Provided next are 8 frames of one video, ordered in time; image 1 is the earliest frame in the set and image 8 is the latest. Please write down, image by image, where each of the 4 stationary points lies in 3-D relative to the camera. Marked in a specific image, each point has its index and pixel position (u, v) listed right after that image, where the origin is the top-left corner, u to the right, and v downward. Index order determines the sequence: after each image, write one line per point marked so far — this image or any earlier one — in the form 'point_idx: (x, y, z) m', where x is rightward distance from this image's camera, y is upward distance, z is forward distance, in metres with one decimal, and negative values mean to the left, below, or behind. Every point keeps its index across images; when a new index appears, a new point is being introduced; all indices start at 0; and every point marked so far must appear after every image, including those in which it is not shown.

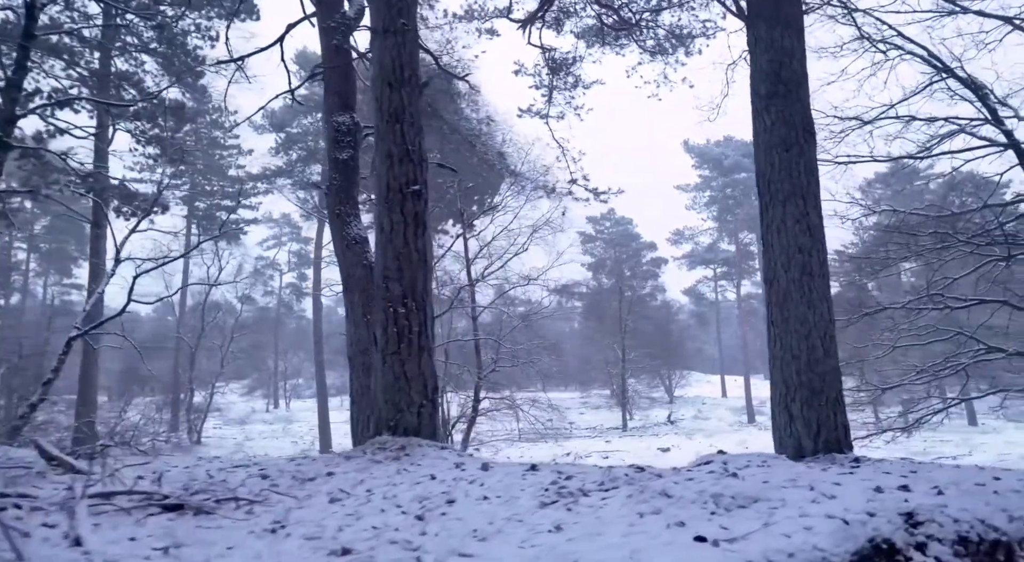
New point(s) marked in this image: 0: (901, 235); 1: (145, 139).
0: (+4.9, +0.6, +10.5) m
1: (-7.7, +3.0, +17.0) m
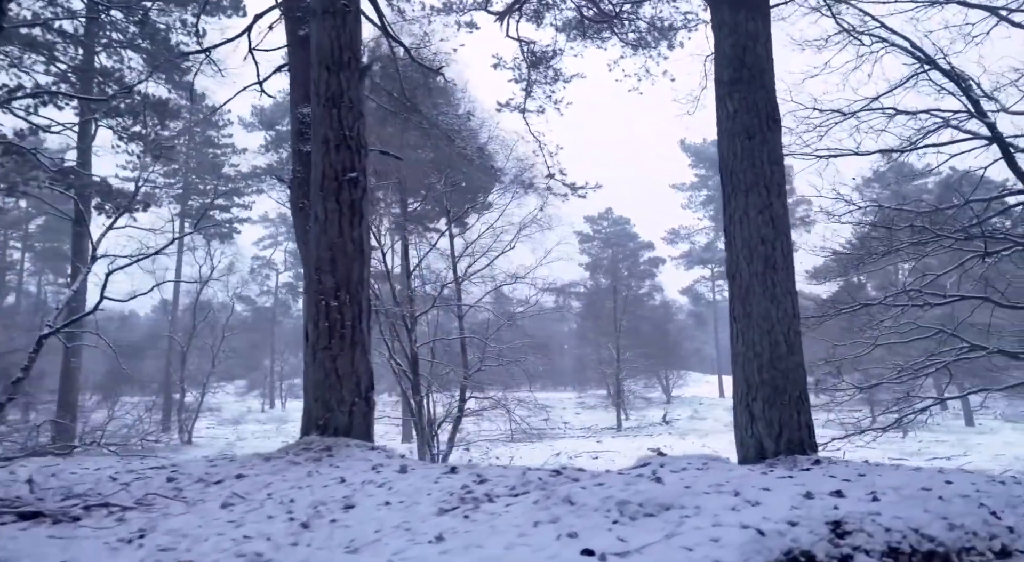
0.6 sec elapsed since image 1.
0: (+4.7, +0.7, +10.3) m
1: (-7.9, +3.0, +16.8) m
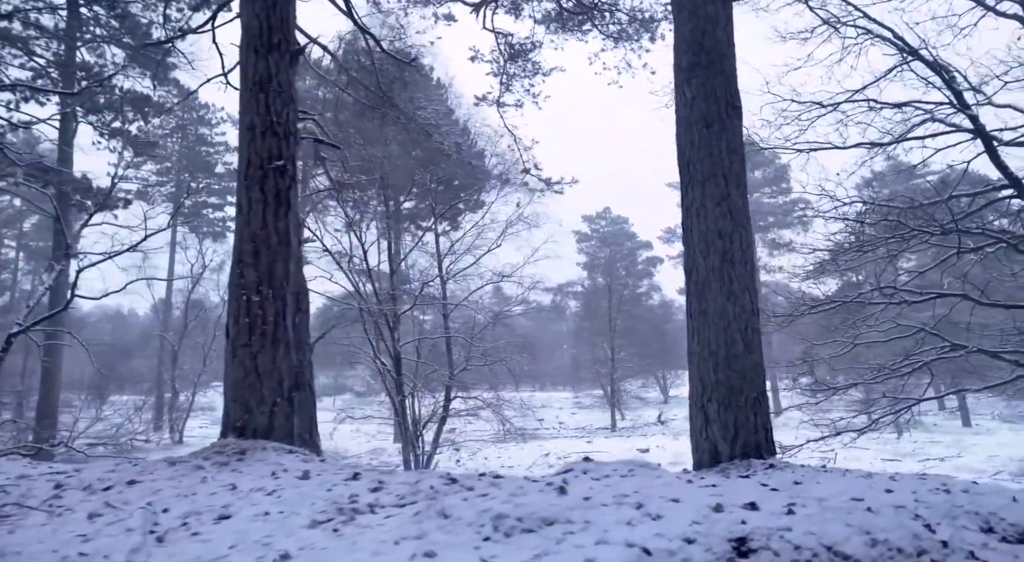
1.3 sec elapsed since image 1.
0: (+4.4, +0.7, +10.1) m
1: (-8.2, +3.0, +16.6) m
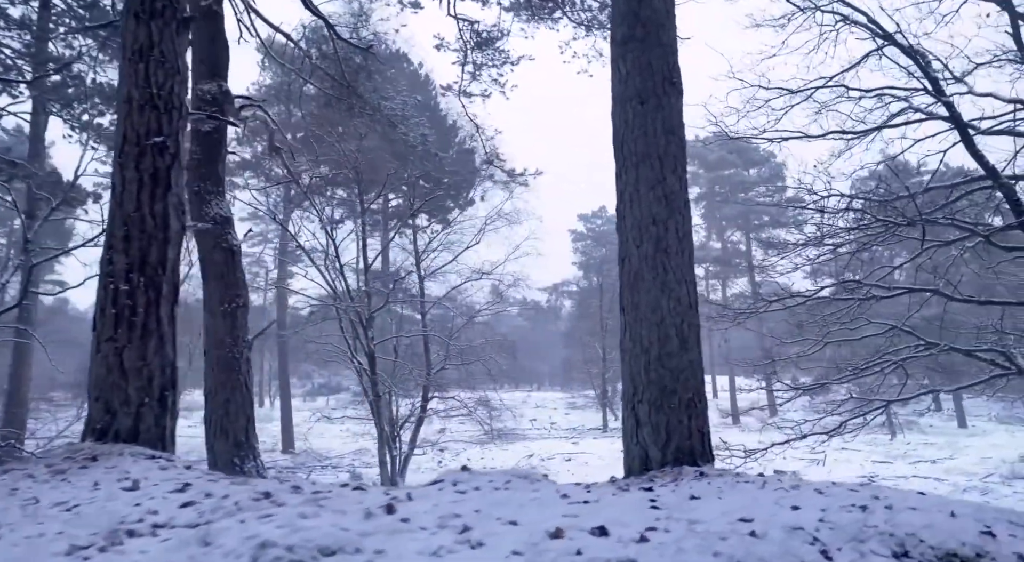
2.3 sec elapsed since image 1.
0: (+3.9, +0.7, +9.7) m
1: (-8.6, +3.1, +16.2) m
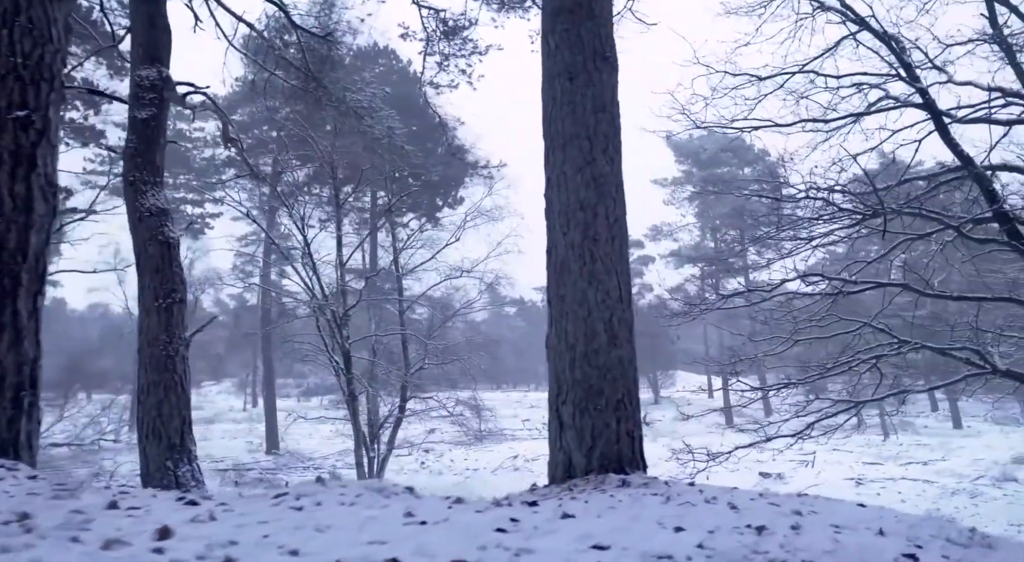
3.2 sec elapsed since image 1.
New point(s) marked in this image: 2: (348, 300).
0: (+3.6, +0.8, +9.4) m
1: (-9.0, +3.1, +15.9) m
2: (-3.0, -0.3, +15.3) m
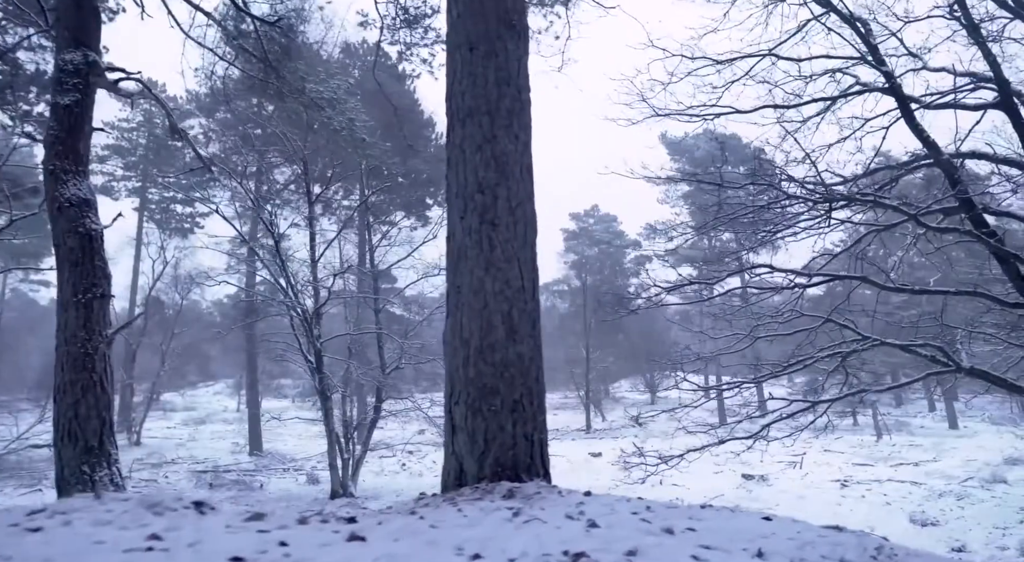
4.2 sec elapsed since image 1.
0: (+3.1, +0.8, +9.0) m
1: (-9.5, +3.2, +15.6) m
2: (-3.4, -0.3, +15.0) m
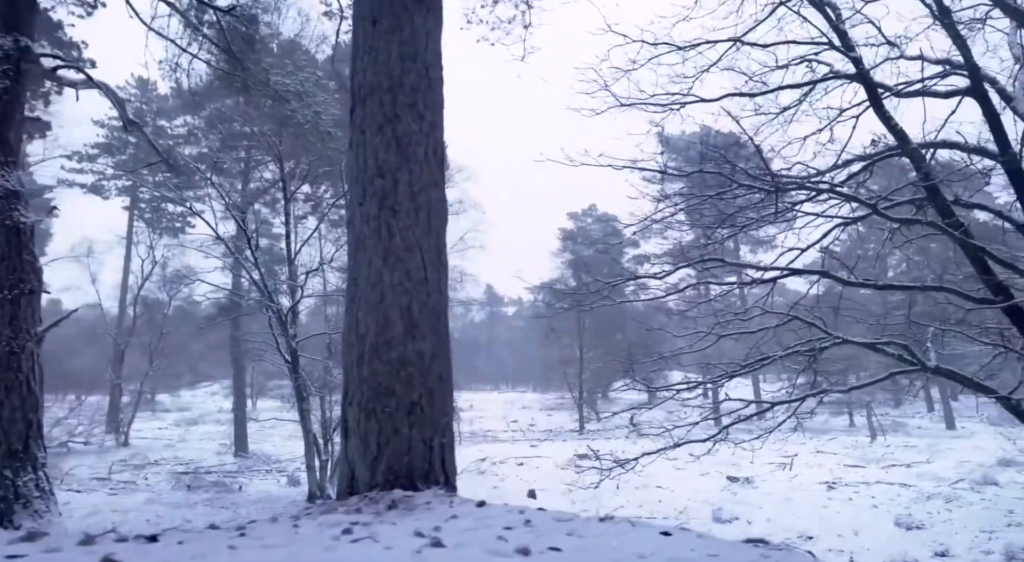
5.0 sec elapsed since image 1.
0: (+2.7, +0.8, +8.8) m
1: (-9.8, +3.2, +15.4) m
2: (-3.8, -0.3, +14.8) m
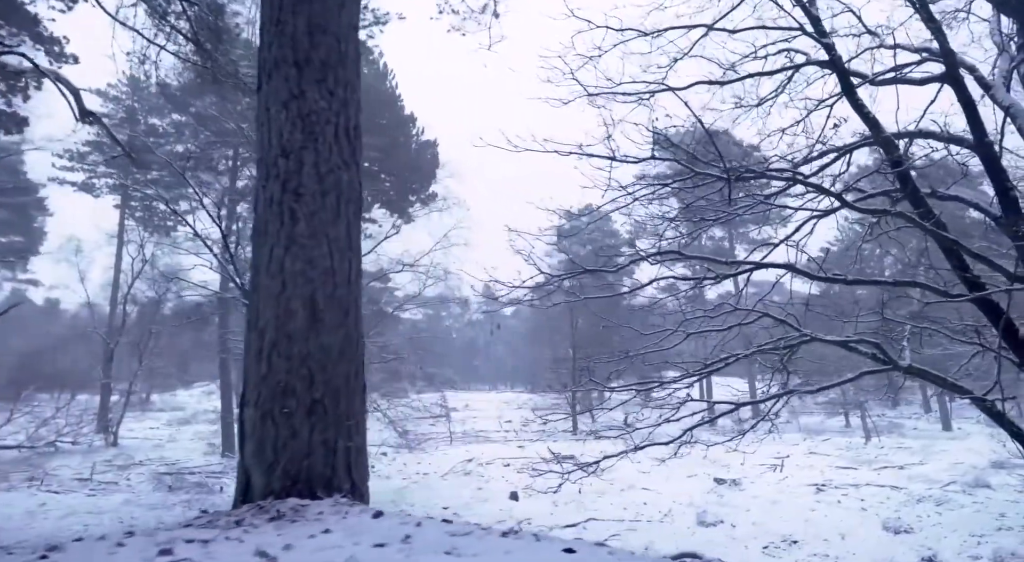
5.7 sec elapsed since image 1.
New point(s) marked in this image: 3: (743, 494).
0: (+2.4, +0.9, +8.5) m
1: (-10.1, +3.3, +15.1) m
2: (-4.1, -0.2, +14.5) m
3: (+4.2, -3.9, +14.8) m
